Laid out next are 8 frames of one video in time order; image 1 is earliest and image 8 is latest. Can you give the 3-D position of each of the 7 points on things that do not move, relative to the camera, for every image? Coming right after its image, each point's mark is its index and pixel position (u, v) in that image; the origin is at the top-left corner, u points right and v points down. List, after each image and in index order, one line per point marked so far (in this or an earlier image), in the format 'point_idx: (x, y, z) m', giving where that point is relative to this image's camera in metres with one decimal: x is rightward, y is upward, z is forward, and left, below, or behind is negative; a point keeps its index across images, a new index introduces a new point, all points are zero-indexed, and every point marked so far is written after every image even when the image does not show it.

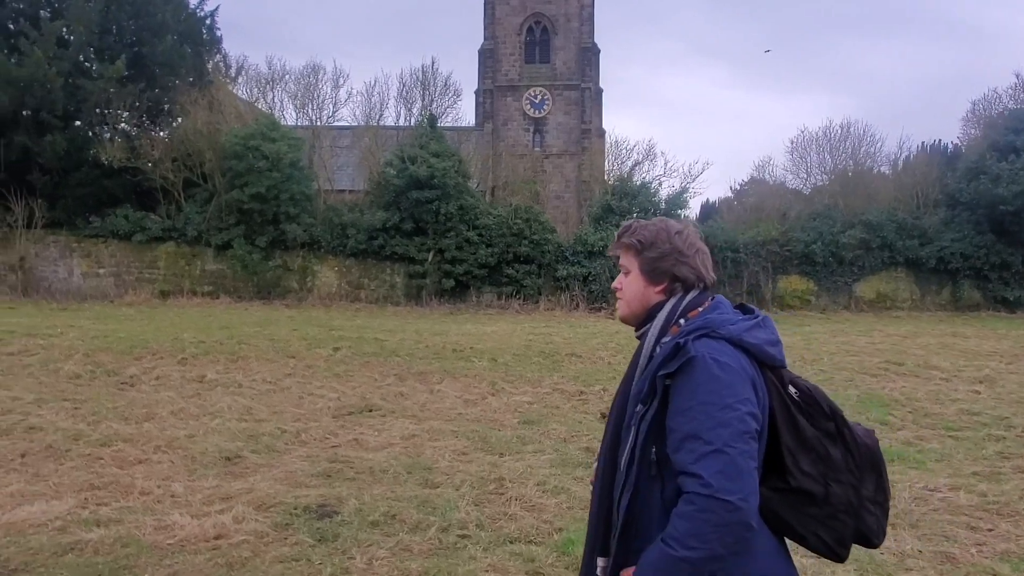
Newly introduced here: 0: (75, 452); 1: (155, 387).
0: (-4.2, -1.6, +7.0) m
1: (-4.8, -1.3, +9.8) m
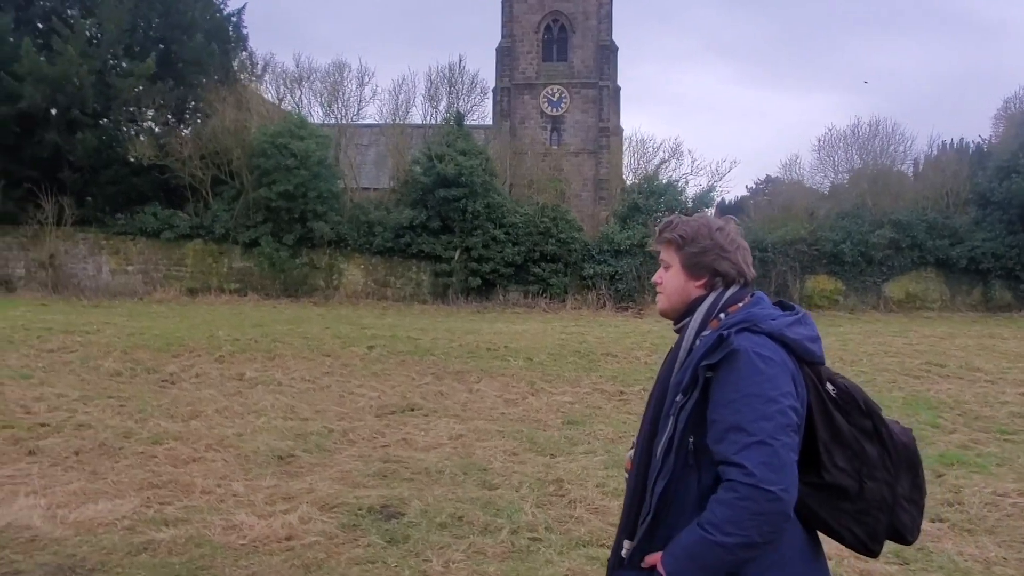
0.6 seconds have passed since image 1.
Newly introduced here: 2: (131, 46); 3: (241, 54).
0: (-3.7, -1.6, +7.0) m
1: (-4.2, -1.3, +9.8) m
2: (-9.1, +5.8, +17.6) m
3: (-7.3, +6.4, +19.8) m
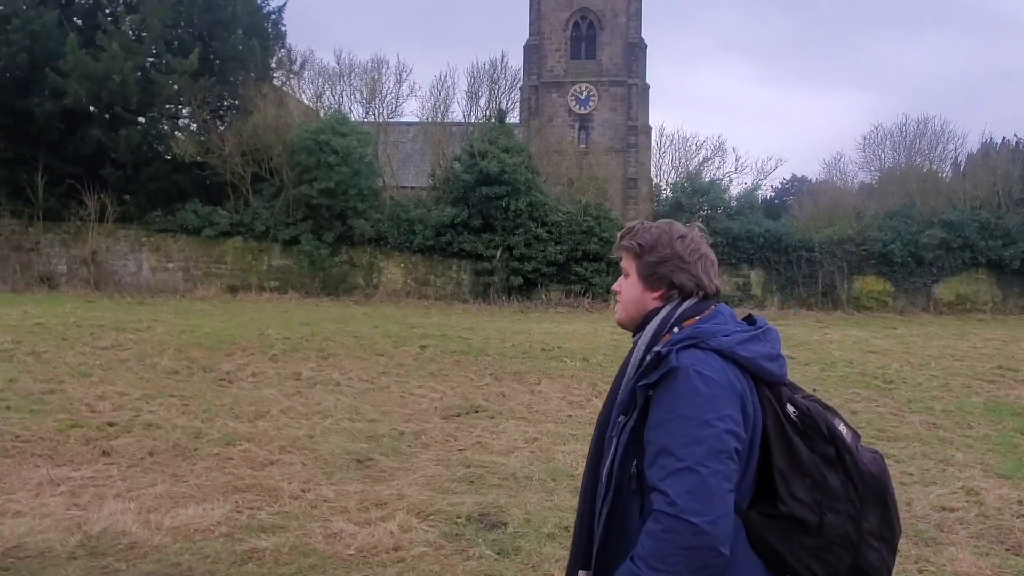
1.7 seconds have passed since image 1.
0: (-2.9, -1.5, +6.8) m
1: (-3.4, -1.3, +9.7) m
2: (-8.0, +5.9, +17.5) m
3: (-6.2, +6.5, +19.7) m
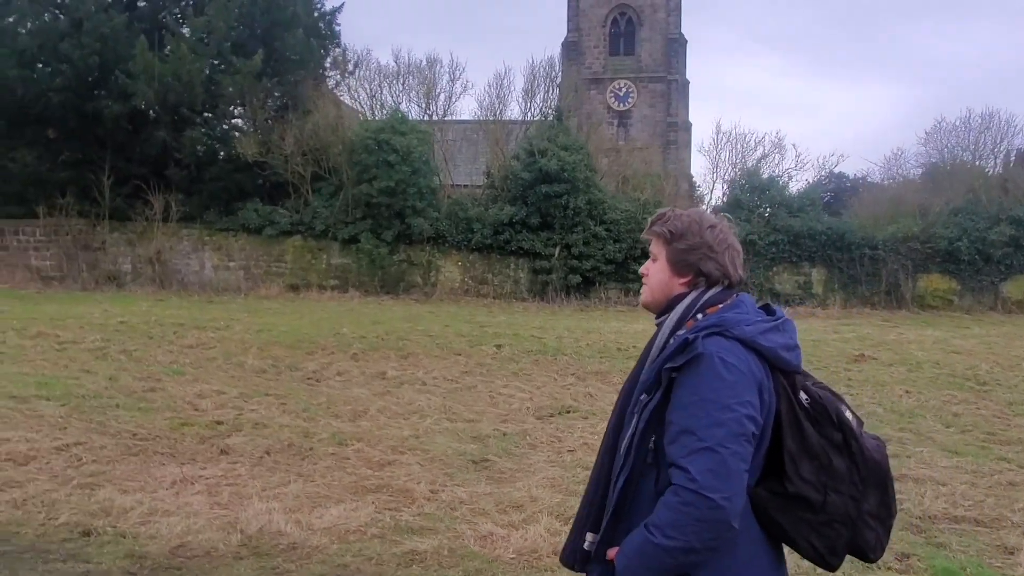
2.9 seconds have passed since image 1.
0: (-1.8, -1.5, +6.9) m
1: (-2.2, -1.3, +9.7) m
2: (-6.6, +5.9, +17.7) m
3: (-4.7, +6.5, +19.8) m
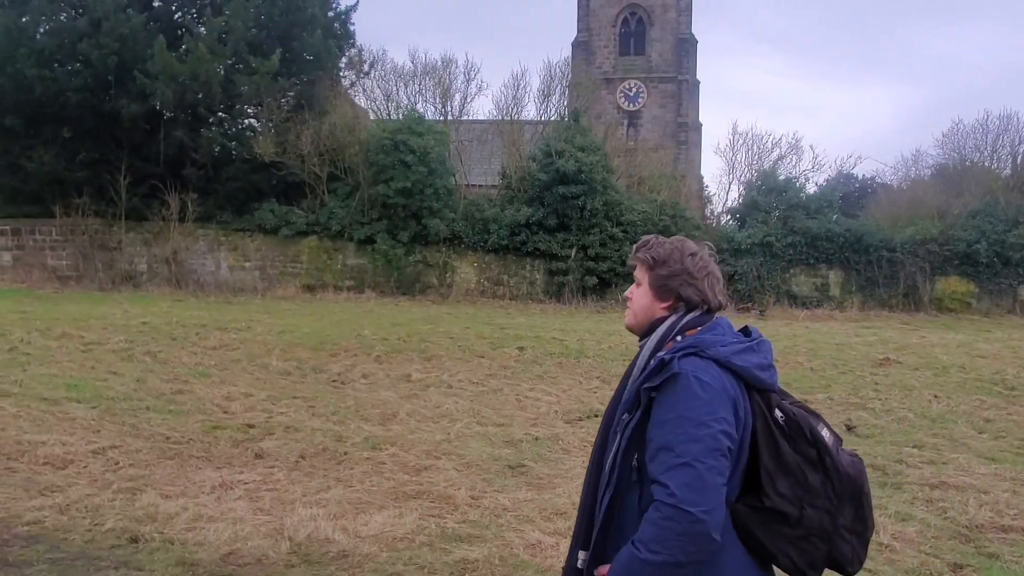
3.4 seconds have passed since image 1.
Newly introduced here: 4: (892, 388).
0: (-1.5, -1.6, +6.8) m
1: (-1.9, -1.3, +9.7) m
2: (-6.2, +5.9, +17.7) m
3: (-4.3, +6.5, +19.8) m
4: (+5.4, -1.4, +10.3) m
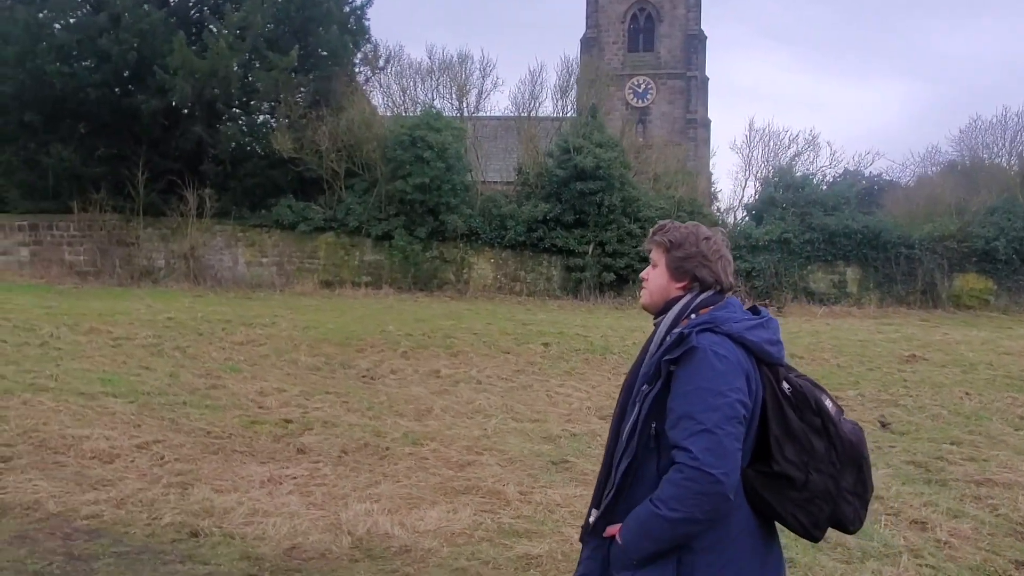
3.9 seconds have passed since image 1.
0: (-1.1, -1.5, +6.8) m
1: (-1.5, -1.2, +9.7) m
2: (-5.7, +6.0, +17.6) m
3: (-3.9, +6.6, +19.8) m
4: (+5.8, -1.4, +10.2) m
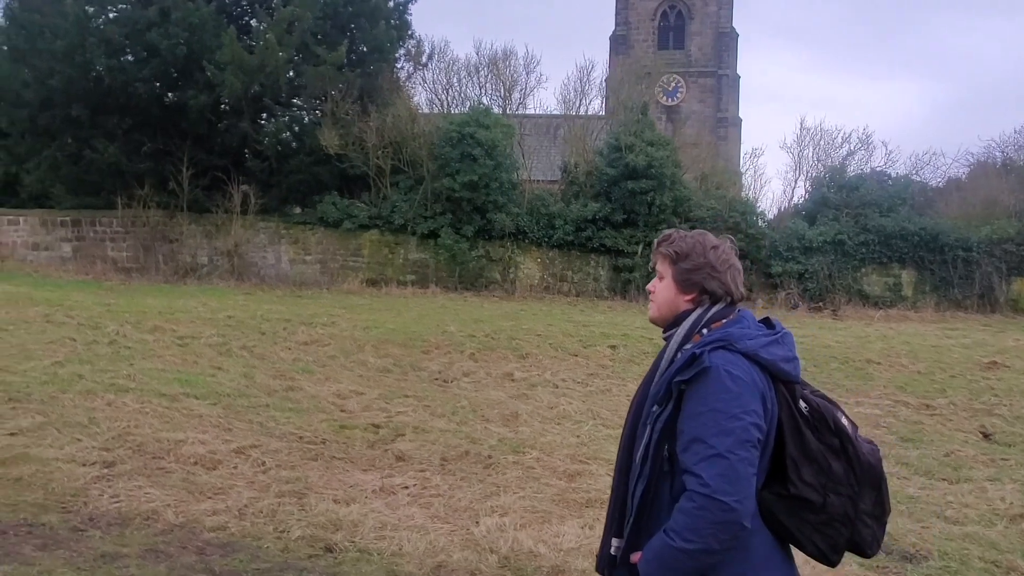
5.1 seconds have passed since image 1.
0: (-0.1, -1.5, +6.6) m
1: (-0.5, -1.2, +9.5) m
2: (-4.6, +6.1, +17.4) m
3: (-2.6, +6.6, +19.6) m
4: (+6.8, -1.4, +9.9) m
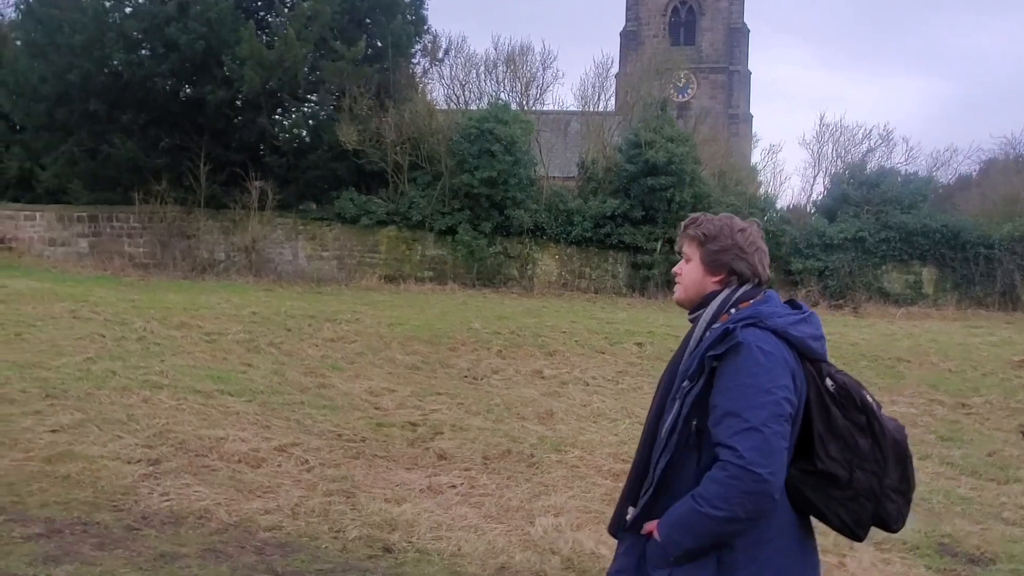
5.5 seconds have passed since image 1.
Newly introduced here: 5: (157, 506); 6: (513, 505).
0: (+0.3, -1.5, +6.5) m
1: (-0.1, -1.2, +9.4) m
2: (-4.1, +6.1, +17.4) m
3: (-2.2, +6.7, +19.5) m
4: (+7.2, -1.4, +9.8) m
5: (-2.3, -1.4, +4.8) m
6: (0.0, -1.6, +5.3) m
